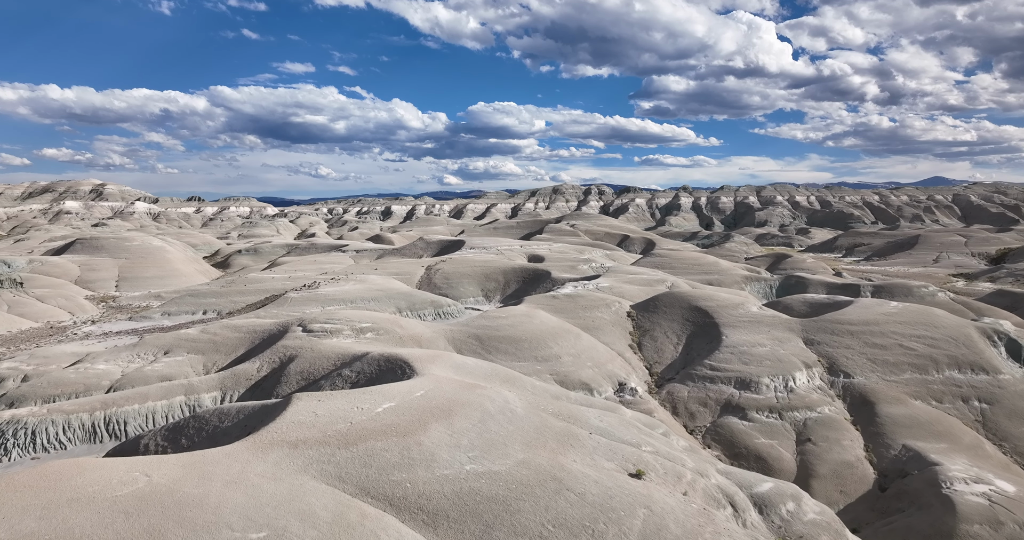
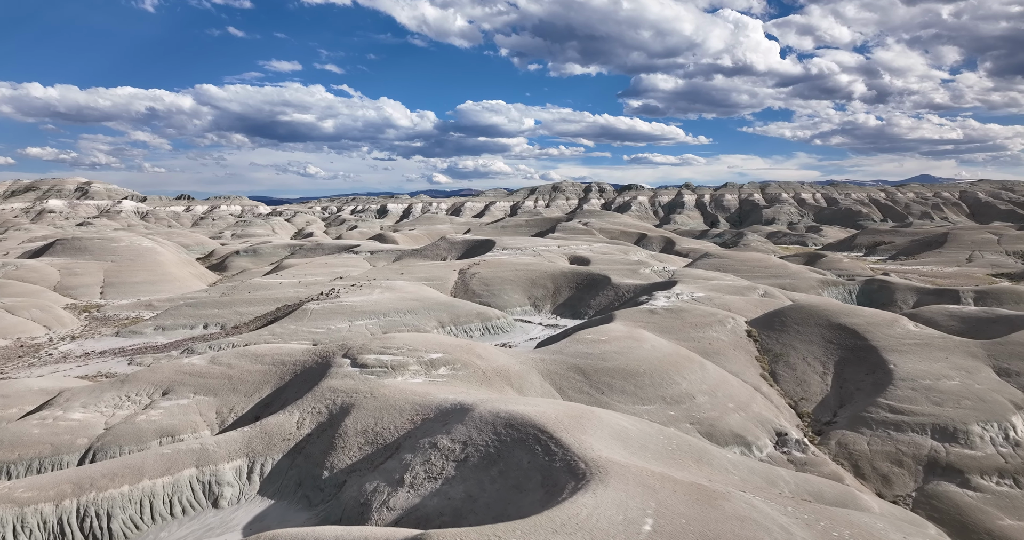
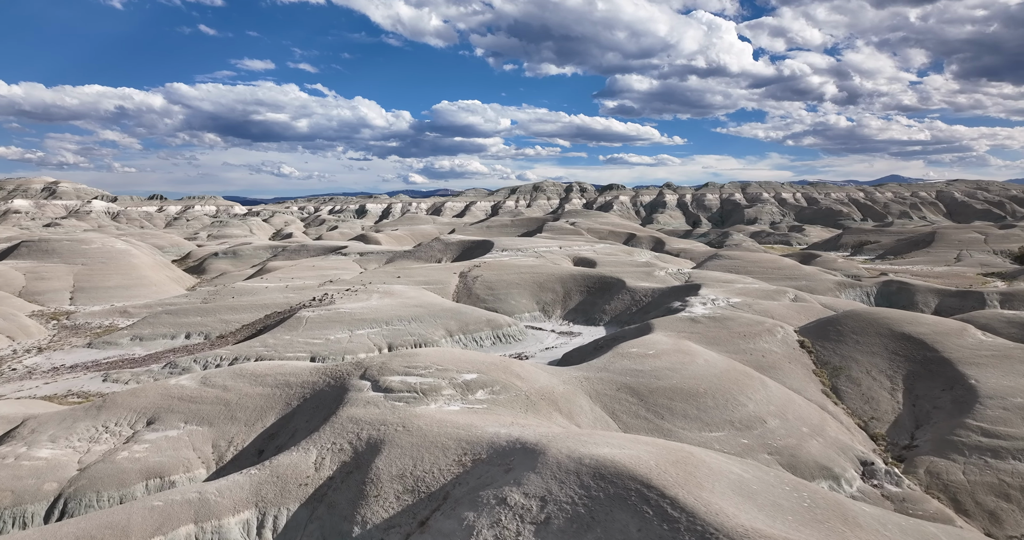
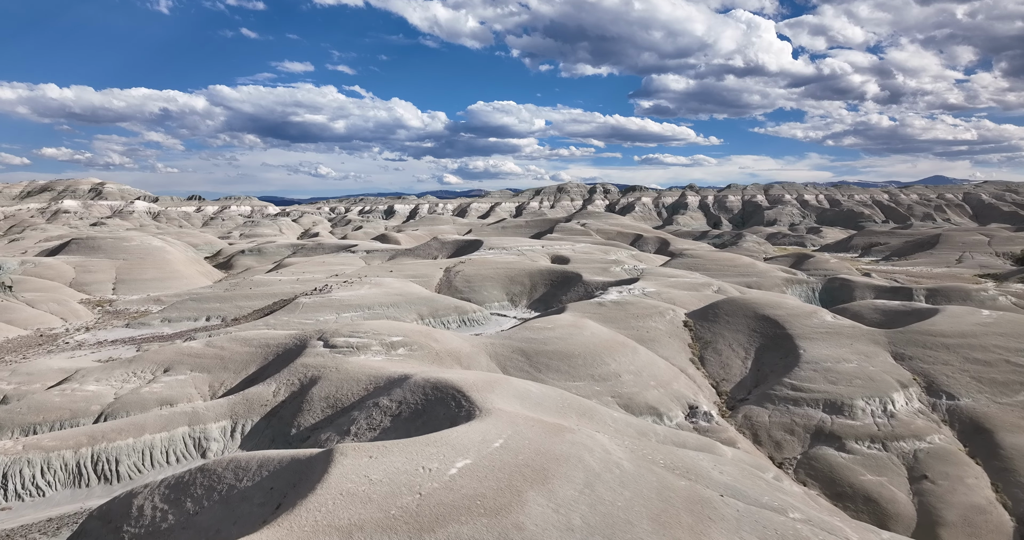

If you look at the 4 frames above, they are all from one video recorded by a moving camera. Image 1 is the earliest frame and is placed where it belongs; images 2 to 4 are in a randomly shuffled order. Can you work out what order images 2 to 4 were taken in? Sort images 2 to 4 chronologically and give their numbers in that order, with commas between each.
4, 2, 3
